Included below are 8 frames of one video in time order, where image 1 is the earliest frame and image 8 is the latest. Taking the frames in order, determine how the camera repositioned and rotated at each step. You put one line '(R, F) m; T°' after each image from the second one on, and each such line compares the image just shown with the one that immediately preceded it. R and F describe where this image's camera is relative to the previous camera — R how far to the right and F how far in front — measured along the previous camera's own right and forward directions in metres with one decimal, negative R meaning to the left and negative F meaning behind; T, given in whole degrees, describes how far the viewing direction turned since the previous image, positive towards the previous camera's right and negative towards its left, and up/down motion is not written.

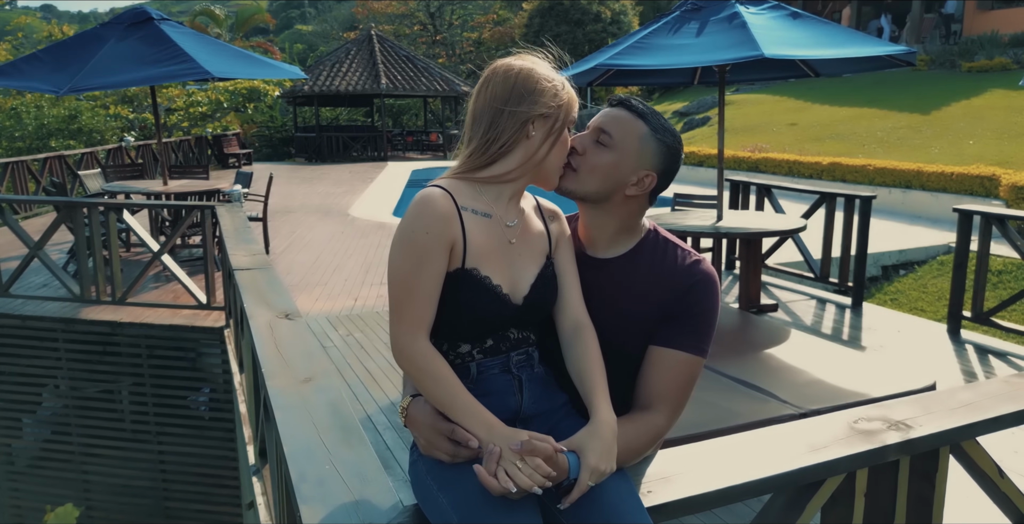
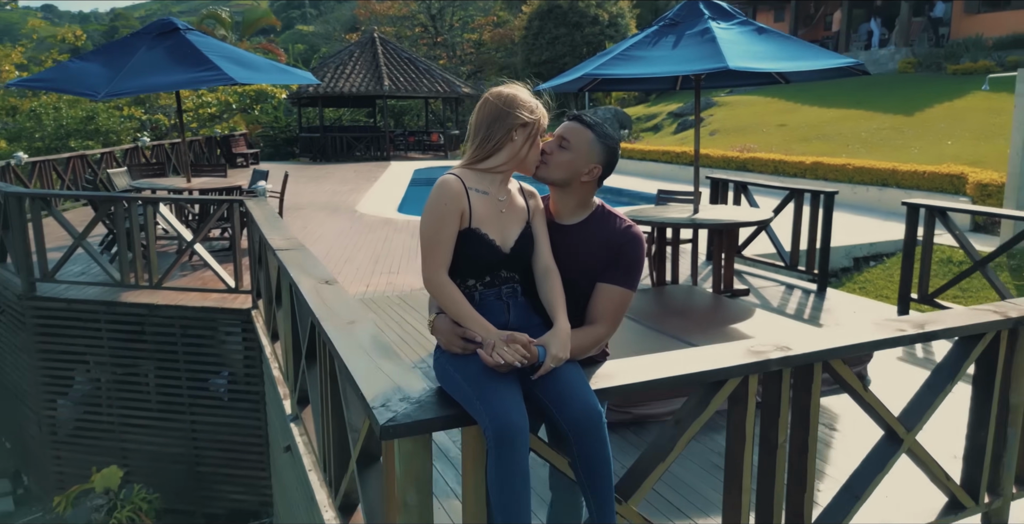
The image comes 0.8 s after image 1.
(0.0, -0.6) m; 0°
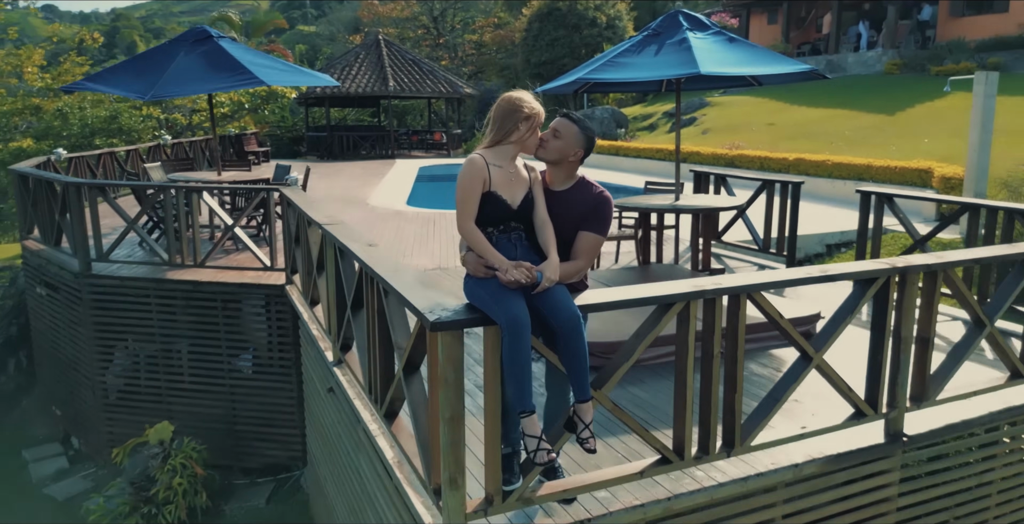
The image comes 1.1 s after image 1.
(0.0, -0.7) m; 0°
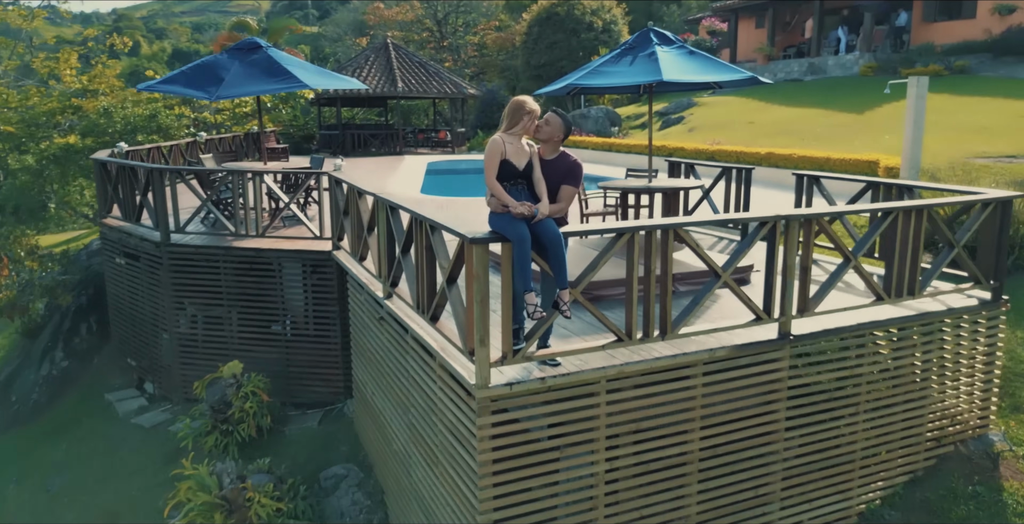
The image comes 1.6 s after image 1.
(0.0, -1.4) m; 0°
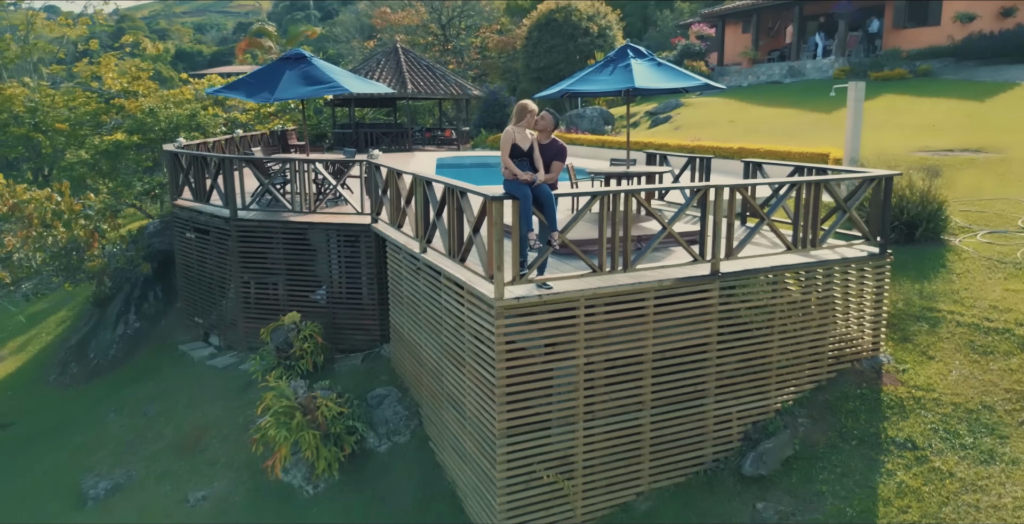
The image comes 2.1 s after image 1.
(0.0, -1.8) m; 0°
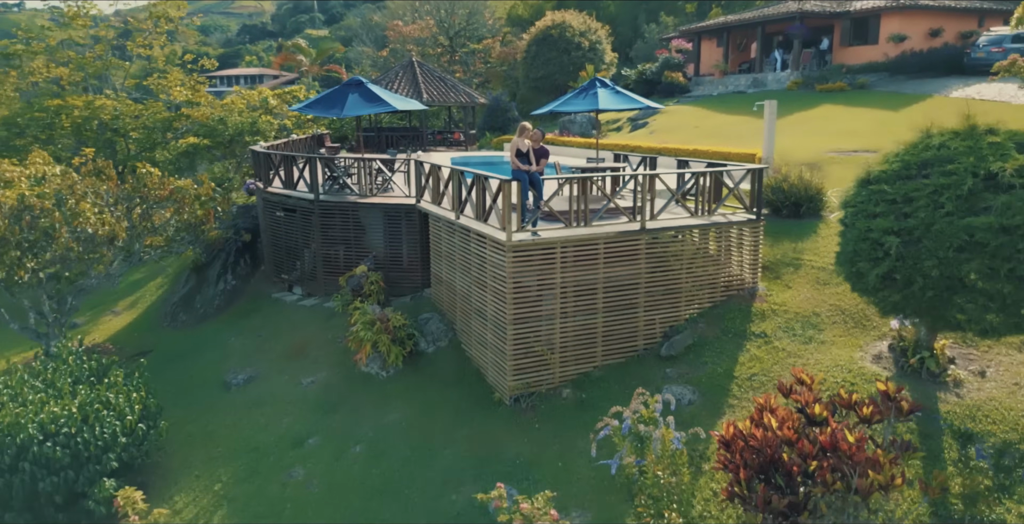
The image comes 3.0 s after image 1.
(0.0, -3.9) m; 0°
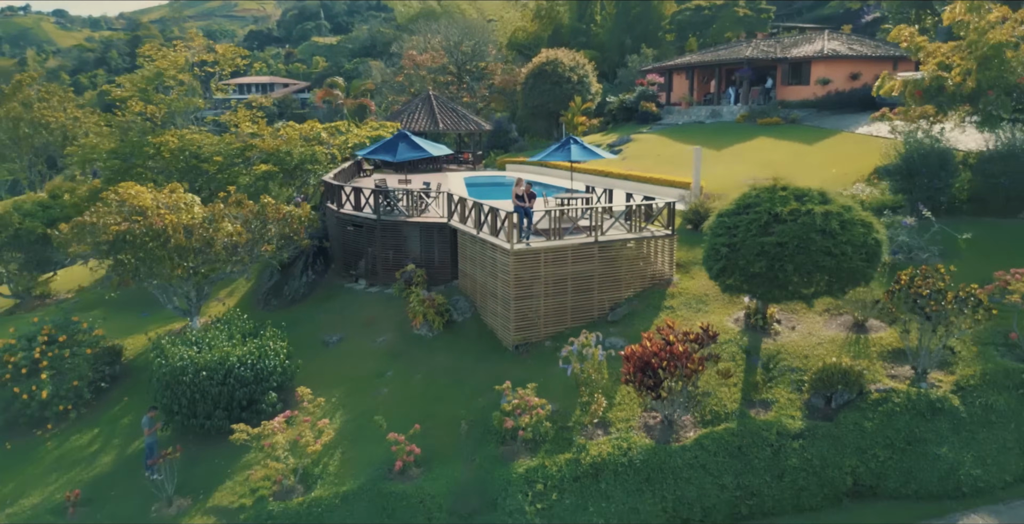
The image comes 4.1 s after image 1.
(0.0, -6.1) m; 0°
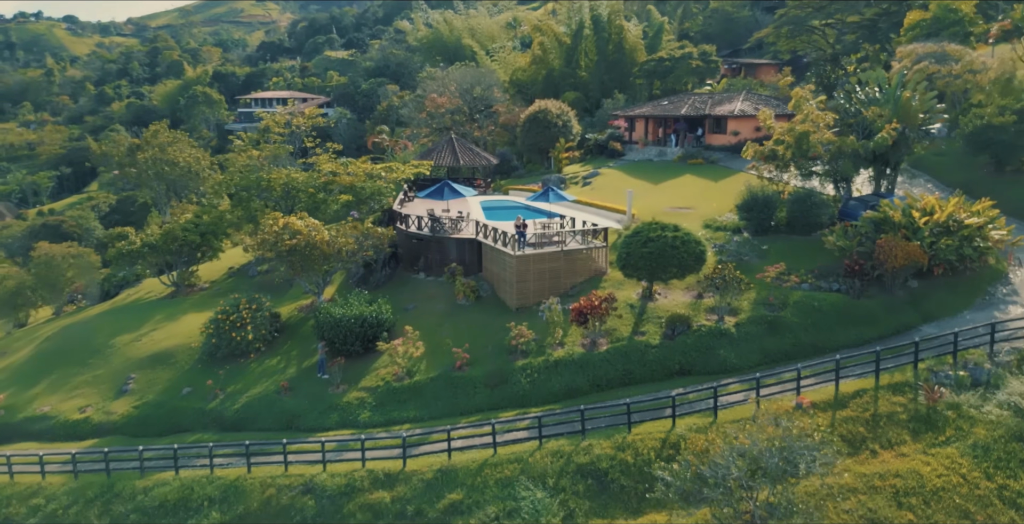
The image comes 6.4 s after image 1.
(-0.1, -12.8) m; 0°
